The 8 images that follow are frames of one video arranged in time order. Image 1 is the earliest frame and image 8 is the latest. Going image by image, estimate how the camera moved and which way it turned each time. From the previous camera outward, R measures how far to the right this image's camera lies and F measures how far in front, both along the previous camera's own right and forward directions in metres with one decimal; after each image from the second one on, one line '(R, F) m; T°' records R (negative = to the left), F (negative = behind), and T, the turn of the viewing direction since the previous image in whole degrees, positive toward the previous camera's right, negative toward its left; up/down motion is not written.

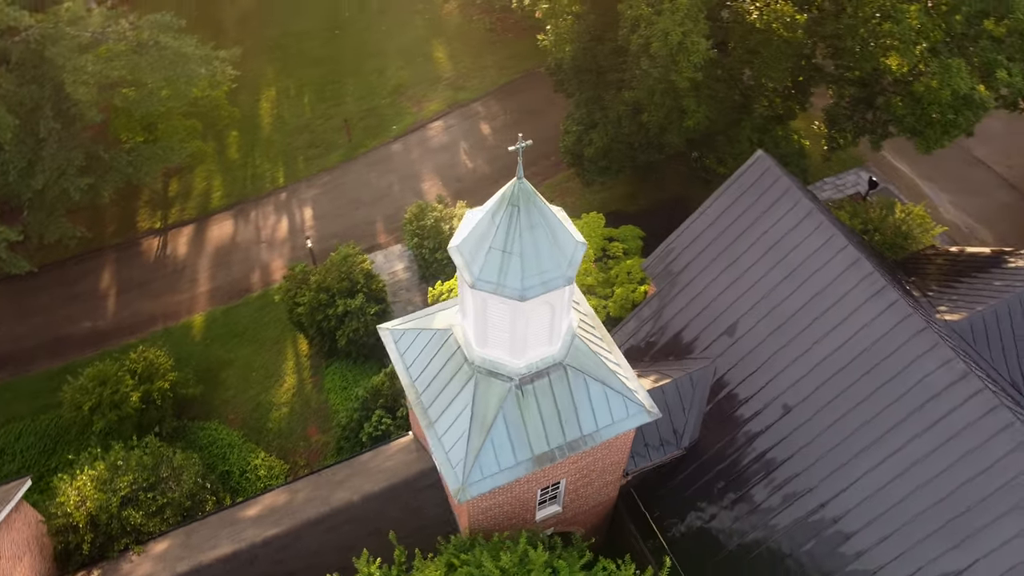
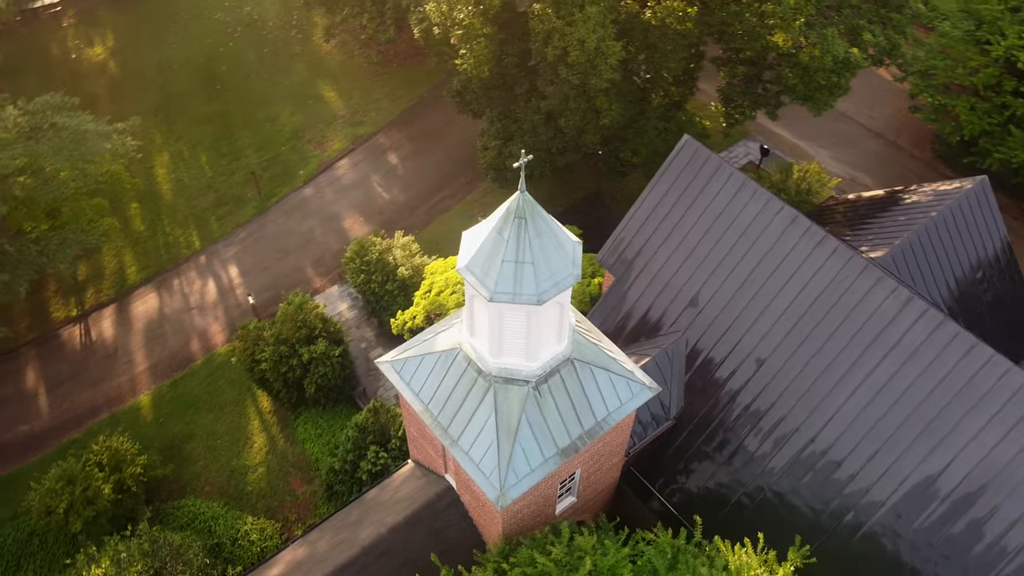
(-2.2, -0.6) m; +9°
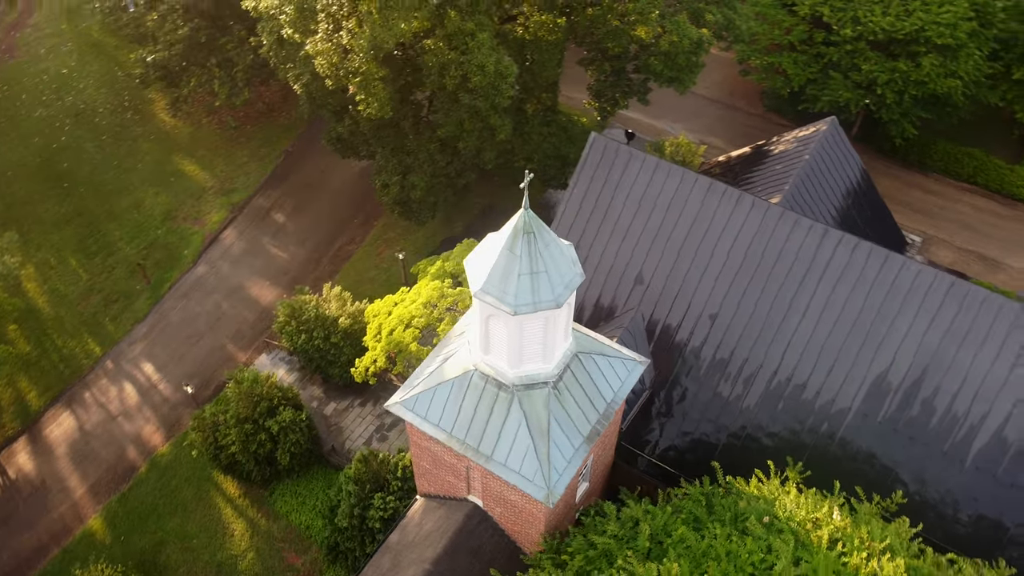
(-3.1, -0.6) m; +12°
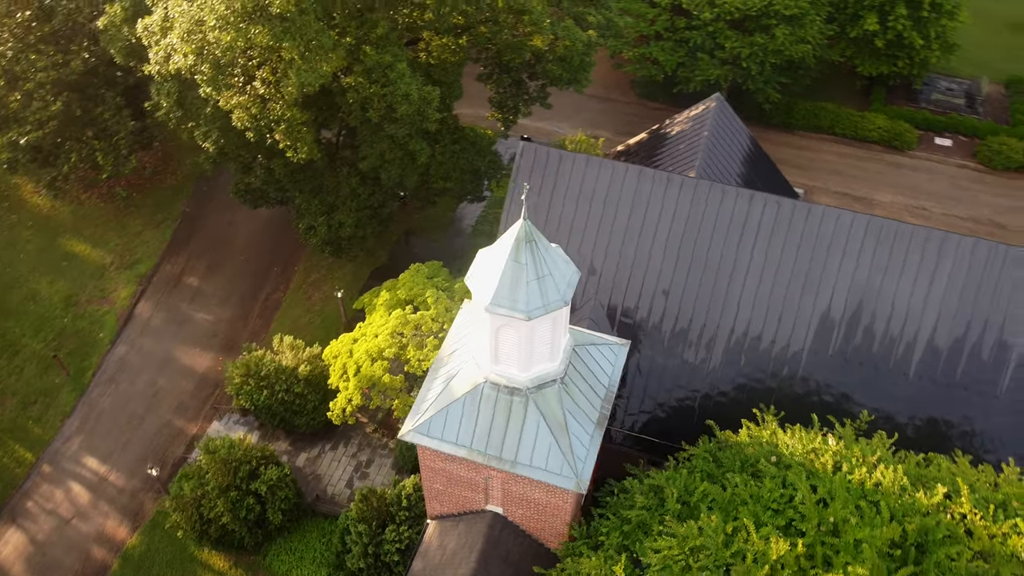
(-2.6, -0.5) m; +10°
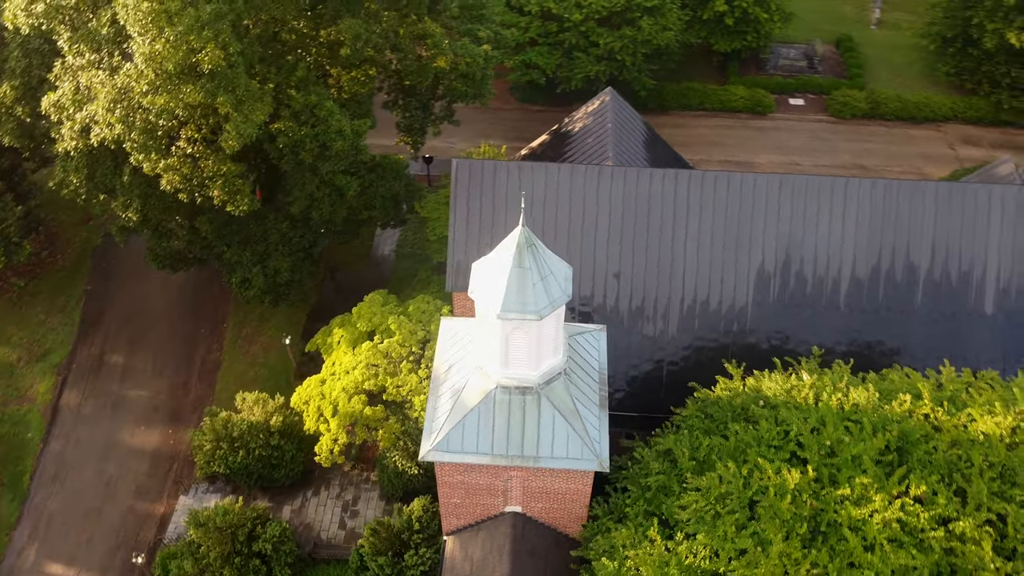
(-2.8, -0.6) m; +10°
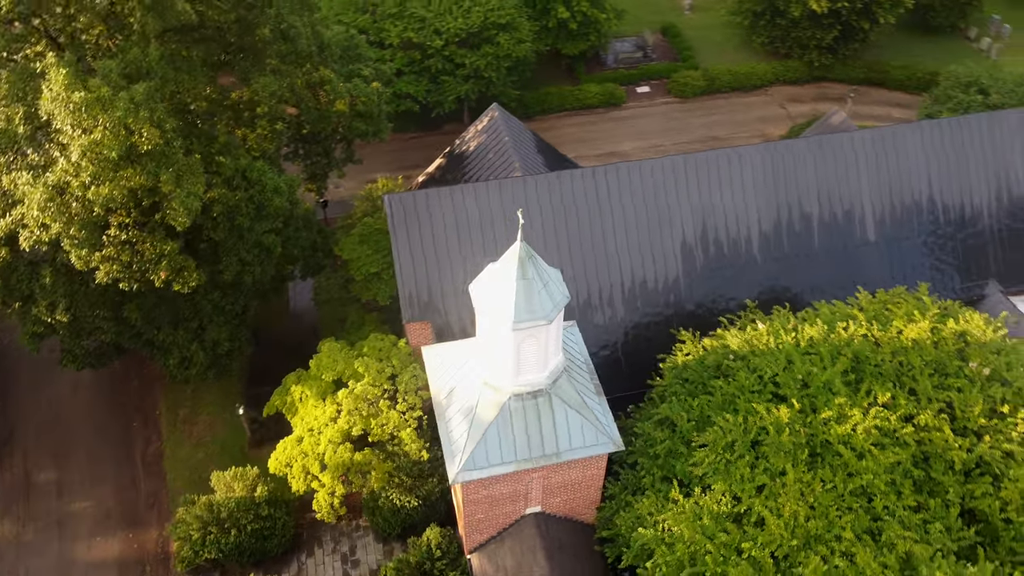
(-3.4, -0.6) m; +12°
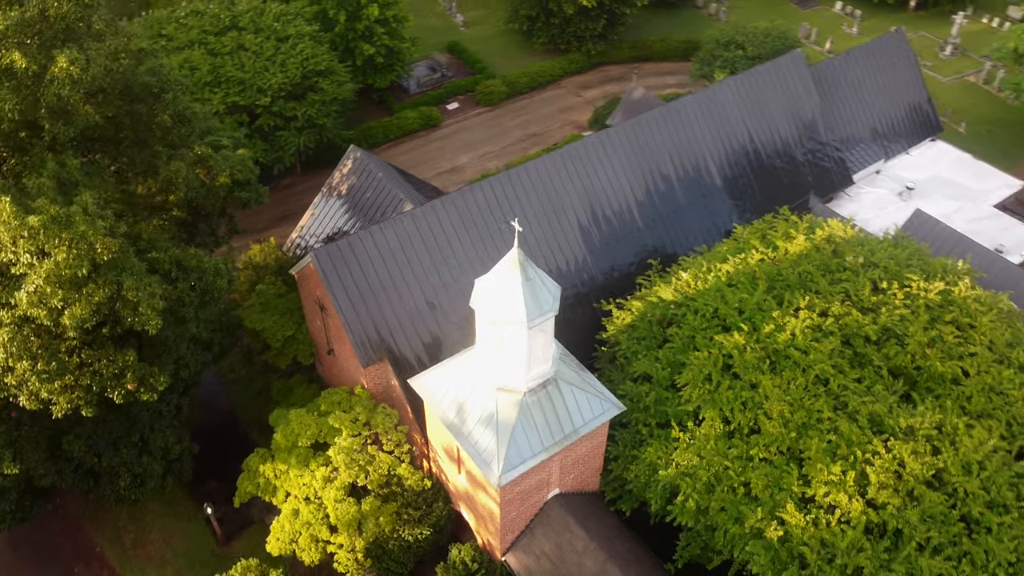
(-5.1, -0.7) m; +16°
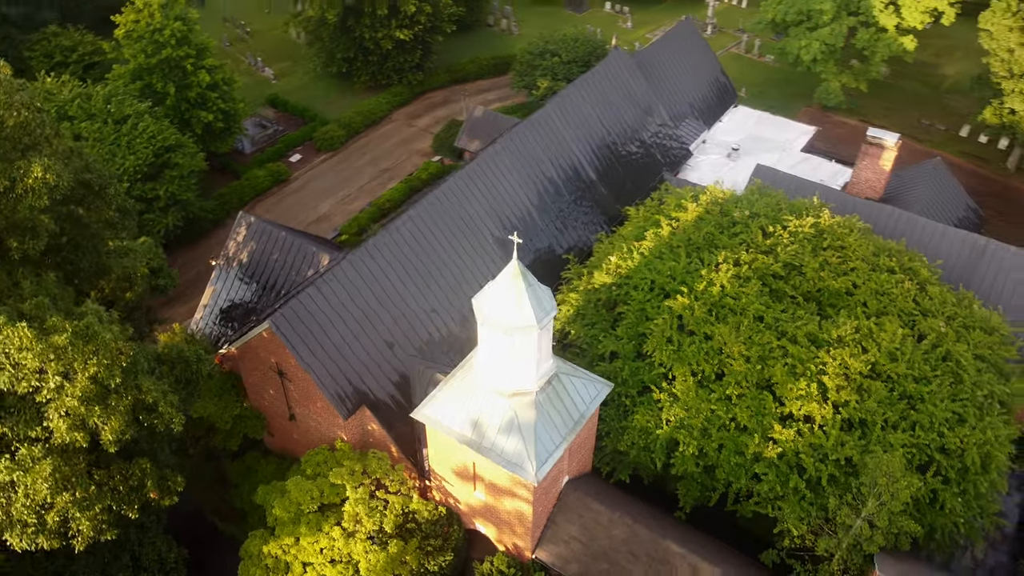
(-5.1, -0.7) m; +15°
